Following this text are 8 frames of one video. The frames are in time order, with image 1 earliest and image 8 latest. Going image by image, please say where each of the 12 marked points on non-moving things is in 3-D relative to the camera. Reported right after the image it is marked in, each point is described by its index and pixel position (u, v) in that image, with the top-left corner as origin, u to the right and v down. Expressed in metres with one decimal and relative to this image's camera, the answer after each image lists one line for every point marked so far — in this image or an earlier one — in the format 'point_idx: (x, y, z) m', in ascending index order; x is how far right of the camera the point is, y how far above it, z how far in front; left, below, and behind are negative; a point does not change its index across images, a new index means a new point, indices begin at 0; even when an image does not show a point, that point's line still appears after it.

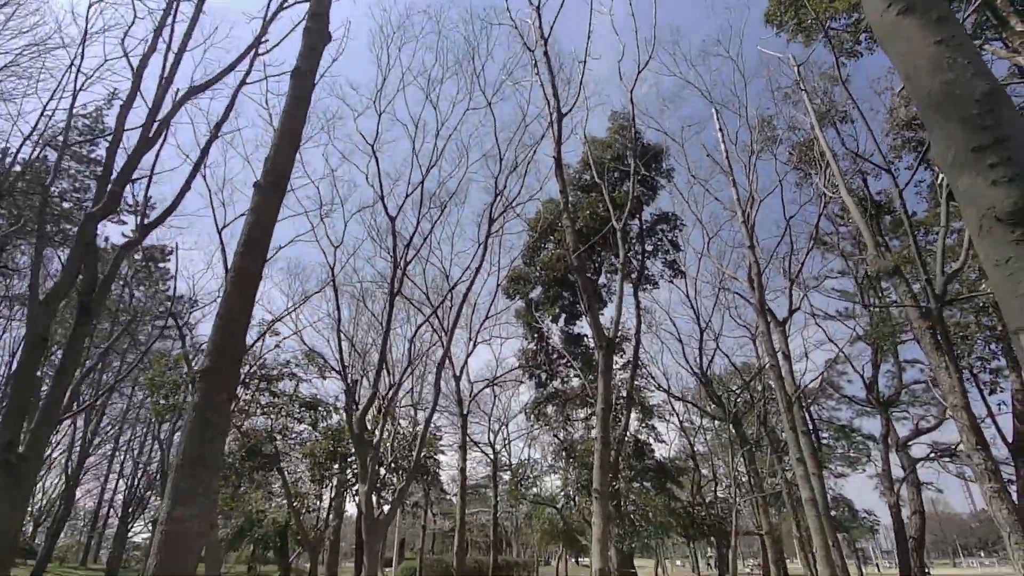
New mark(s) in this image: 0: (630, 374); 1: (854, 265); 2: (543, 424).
0: (+3.8, -2.8, +17.3) m
1: (+11.0, +0.8, +16.9) m
2: (+1.1, -4.9, +19.1) m
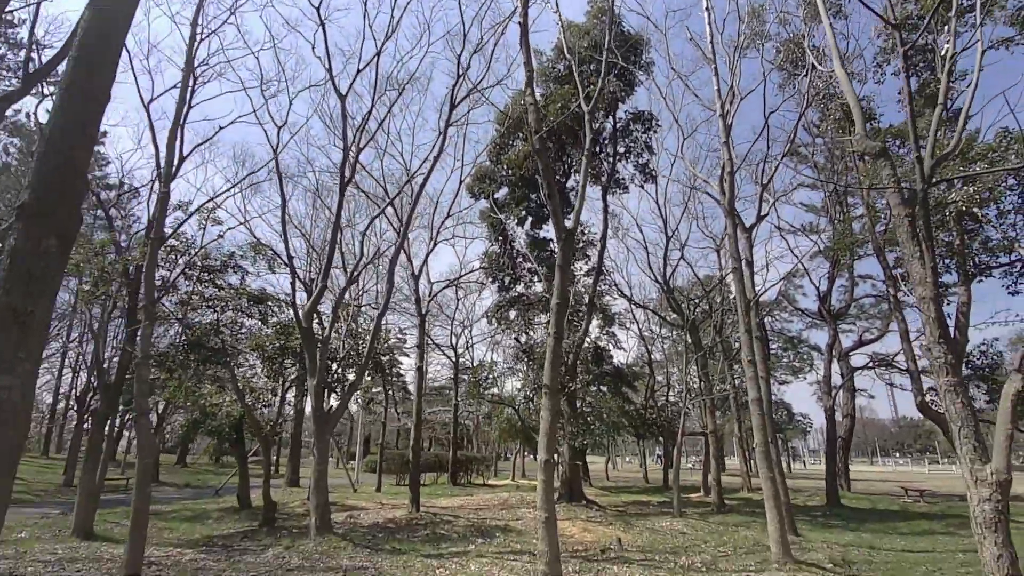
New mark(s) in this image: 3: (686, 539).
0: (+2.6, +0.3, +17.2) m
1: (+9.9, +3.5, +16.7) m
2: (-0.3, -1.4, +19.2) m
3: (+3.3, -4.8, +10.0) m
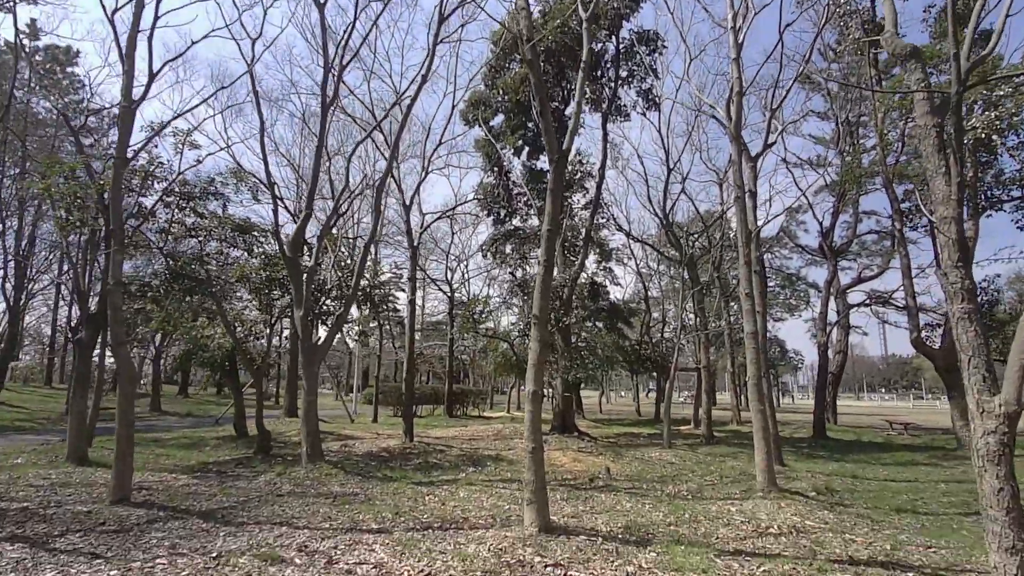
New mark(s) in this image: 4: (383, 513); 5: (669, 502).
0: (+2.5, +2.4, +16.7) m
1: (+9.8, +5.5, +15.8) m
2: (-0.4, +0.9, +18.9) m
3: (+3.1, -3.5, +10.2) m
4: (-1.6, -2.7, +6.4) m
5: (+2.2, -3.0, +7.4) m
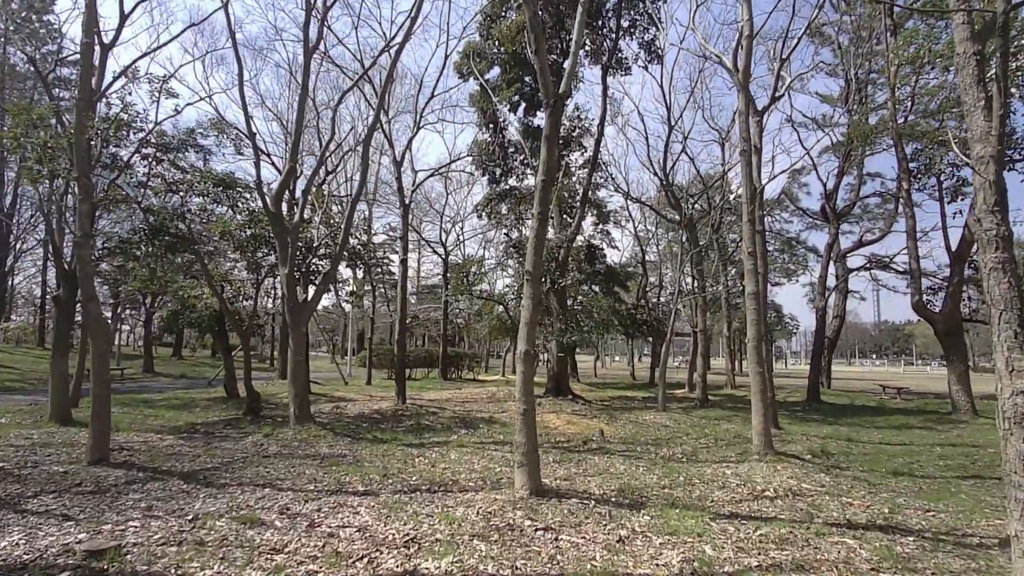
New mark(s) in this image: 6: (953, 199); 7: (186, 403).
0: (+2.3, +3.6, +16.2) m
1: (+9.7, +6.6, +15.2) m
2: (-0.6, +2.3, +18.4) m
3: (+3.0, -2.8, +10.1) m
4: (-1.7, -2.2, +6.3) m
5: (+2.1, -2.4, +7.2) m
6: (+10.1, +2.1, +12.1) m
7: (-8.2, -2.9, +13.2) m
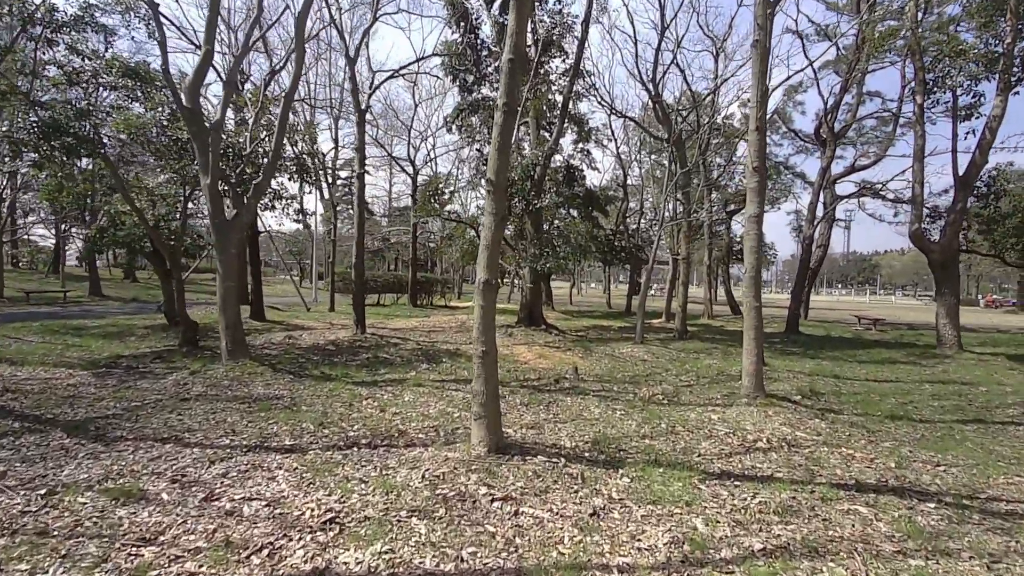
0: (+1.6, +5.7, +14.6) m
1: (+9.0, +8.5, +13.4) m
2: (-1.5, +4.8, +16.8) m
3: (+2.4, -1.4, +9.4) m
4: (-2.1, -1.4, +5.3) m
5: (+1.6, -1.5, +6.5) m
6: (+9.5, +3.6, +11.0) m
7: (-8.9, -1.0, +12.0) m
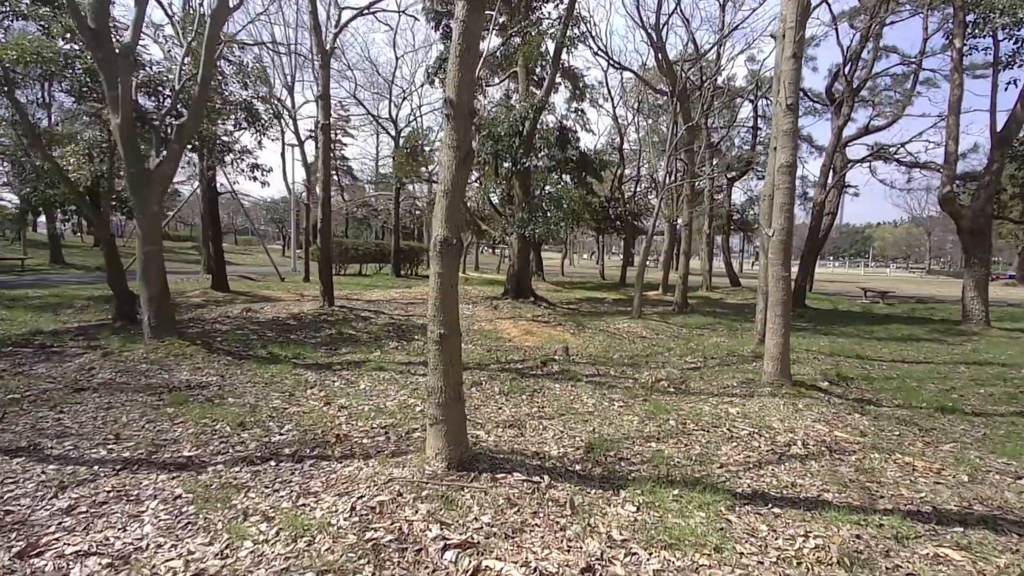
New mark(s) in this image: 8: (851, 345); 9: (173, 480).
0: (+1.3, +6.5, +13.1) m
1: (+8.7, +9.1, +11.9) m
2: (-1.8, +5.7, +15.3) m
3: (+2.1, -0.9, +8.4) m
4: (-2.3, -1.1, +4.2) m
5: (+1.4, -1.1, +5.4) m
6: (+9.3, +4.2, +9.7) m
7: (-9.3, -0.3, +10.8) m
8: (+5.8, -1.0, +9.0) m
9: (-2.0, -1.2, +3.2) m
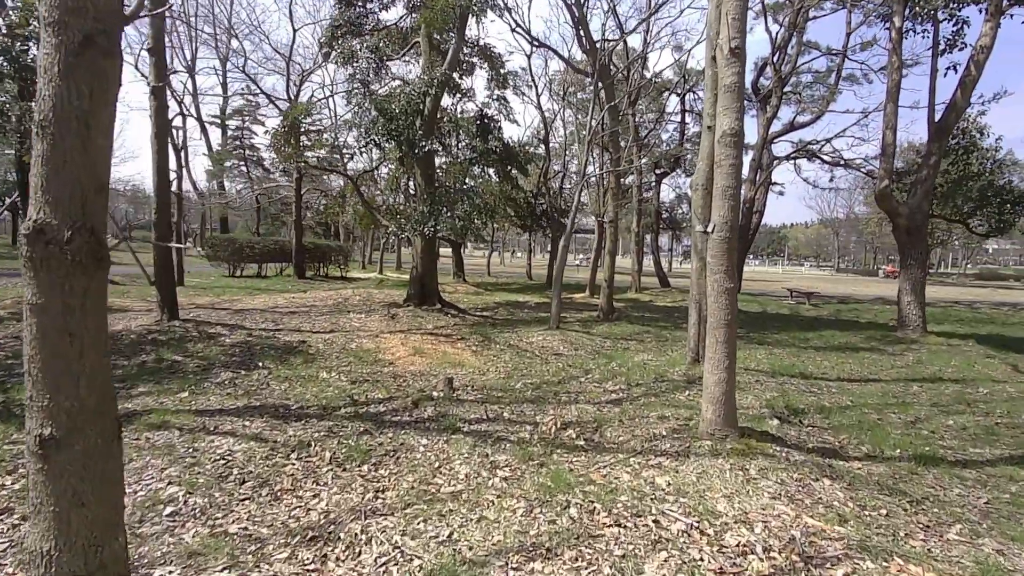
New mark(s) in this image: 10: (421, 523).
0: (-0.9, +6.4, +11.4) m
1: (+6.7, +9.1, +11.1) m
2: (-4.2, +5.6, +13.2) m
3: (+0.6, -1.0, +6.8) m
4: (-3.3, -1.2, +2.2) m
5: (+0.2, -1.3, +3.8) m
6: (+7.5, +4.1, +9.0) m
7: (-11.0, -0.5, +7.9) m
8: (+4.2, -1.1, +7.9) m
9: (-2.9, -1.3, +1.2) m
10: (-0.5, -1.3, +3.0) m
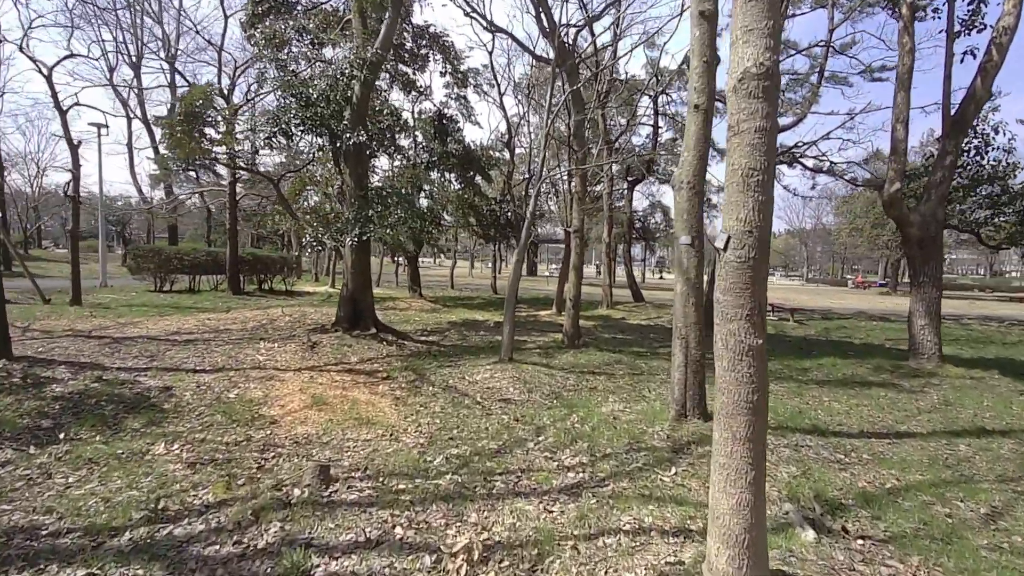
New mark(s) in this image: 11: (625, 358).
0: (-1.8, +6.0, +9.7) m
1: (+5.7, +8.7, +9.8) m
2: (-5.2, +5.2, +11.4) m
3: (-0.1, -1.3, +5.1) m
4: (-3.8, -1.4, +0.2) m
5: (-0.3, -1.5, +2.1) m
6: (+6.6, +3.8, +7.7) m
7: (-11.7, -0.8, +5.6) m
8: (+3.4, -1.4, +6.3) m
9: (-3.4, -1.5, -0.7) m
10: (-1.0, -1.6, +1.3) m
11: (+1.9, -1.1, +8.7) m
